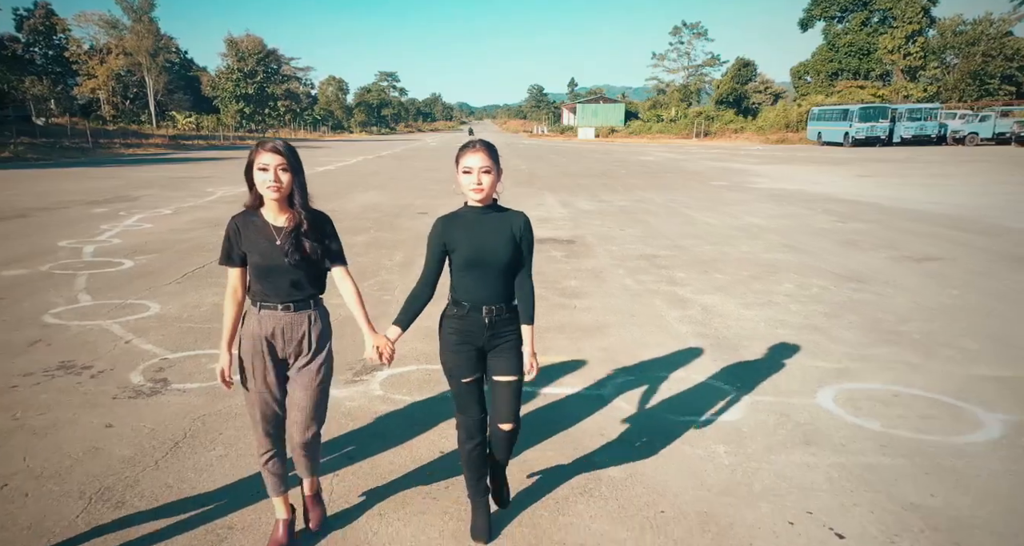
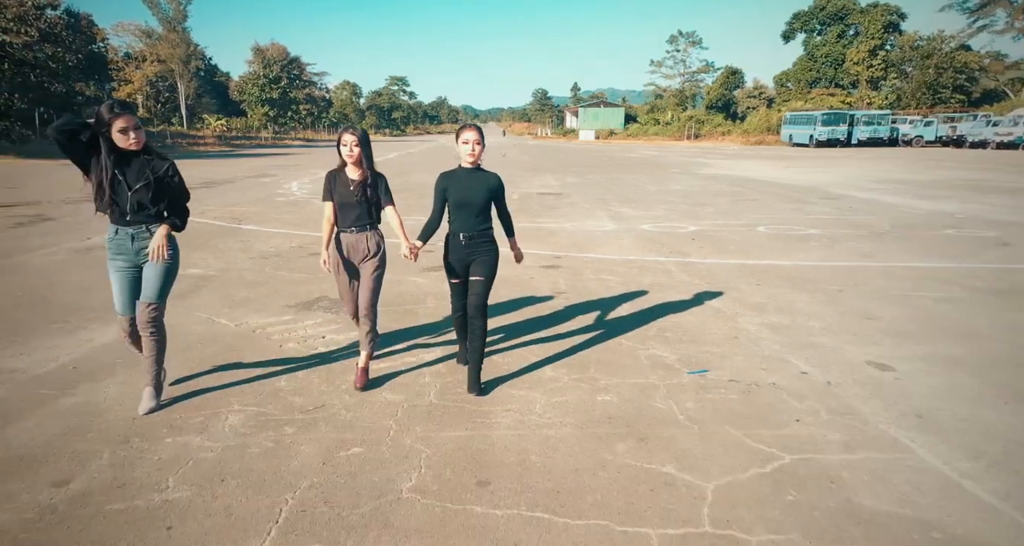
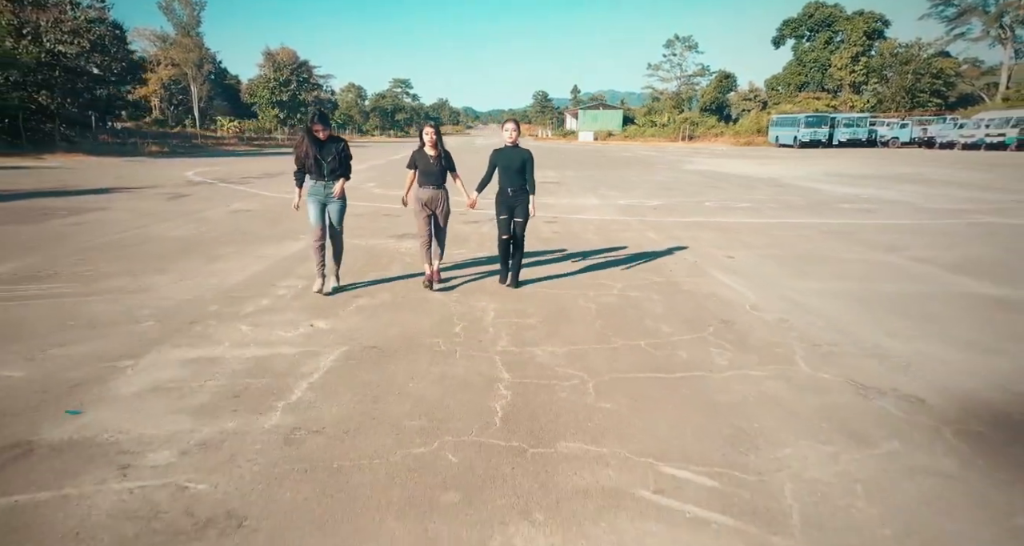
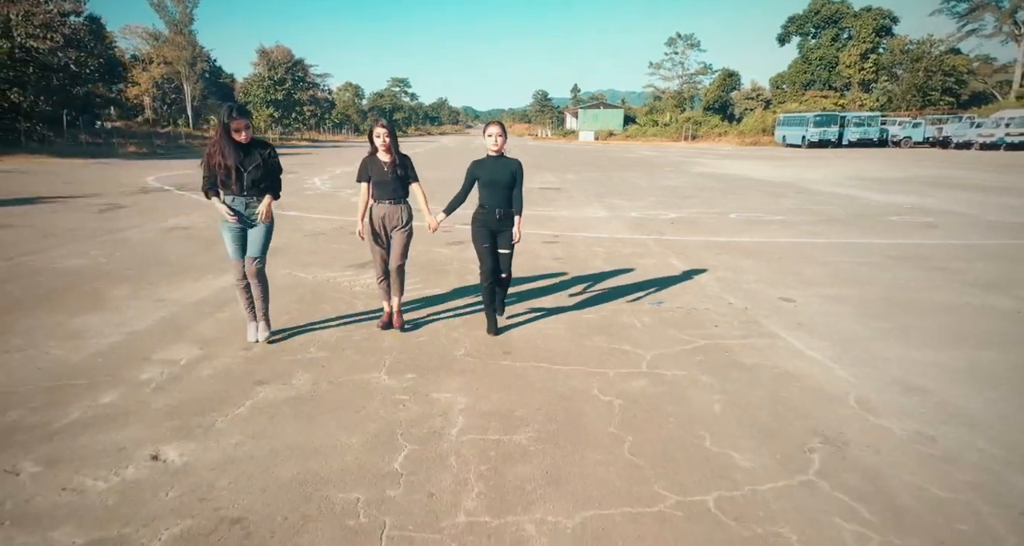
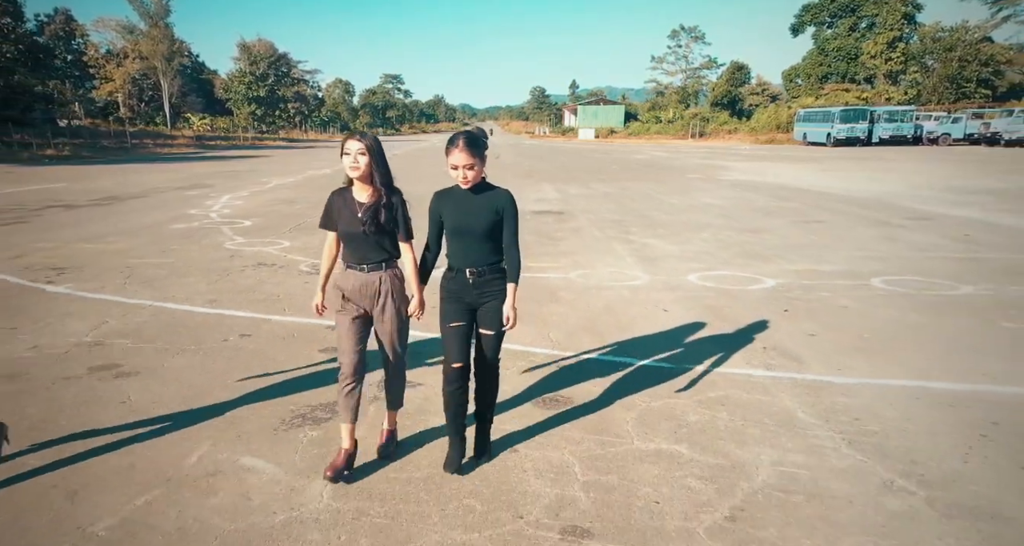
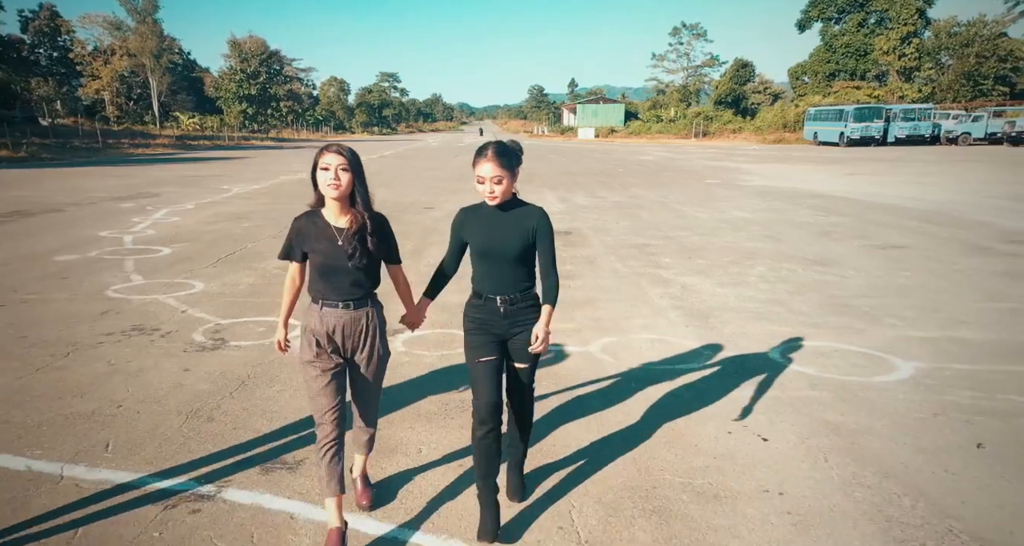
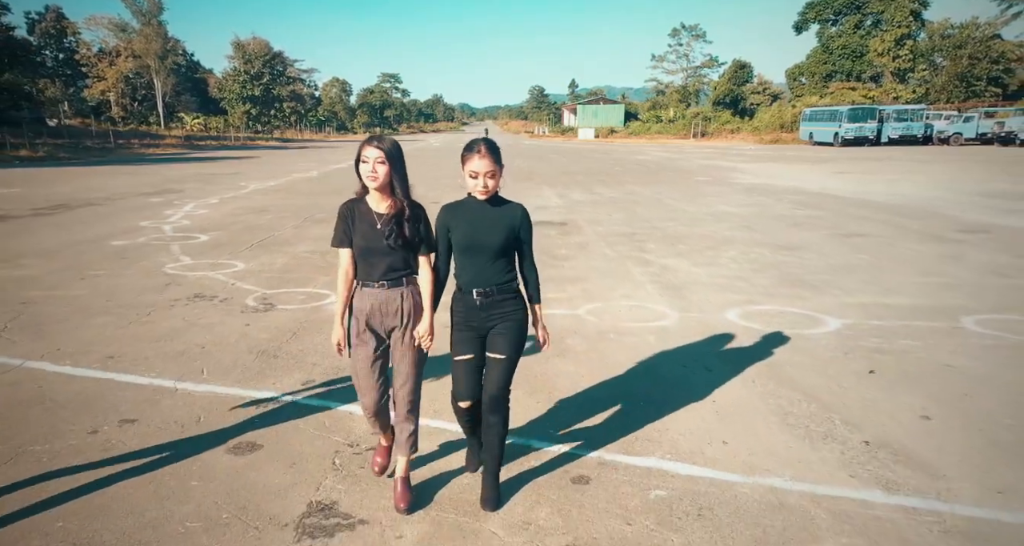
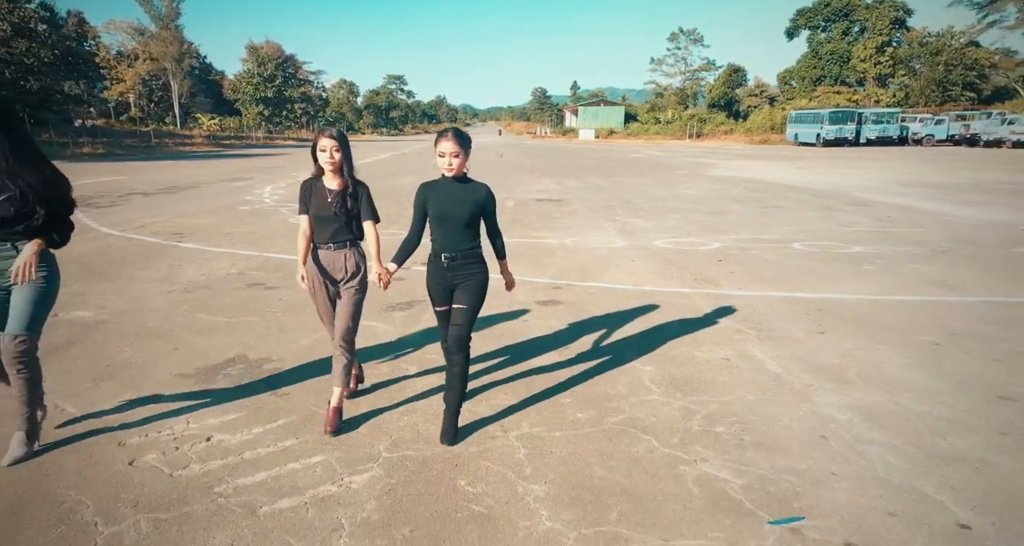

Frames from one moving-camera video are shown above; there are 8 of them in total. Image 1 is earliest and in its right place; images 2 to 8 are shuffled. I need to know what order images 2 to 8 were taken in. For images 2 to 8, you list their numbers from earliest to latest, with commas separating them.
6, 7, 5, 8, 2, 4, 3
